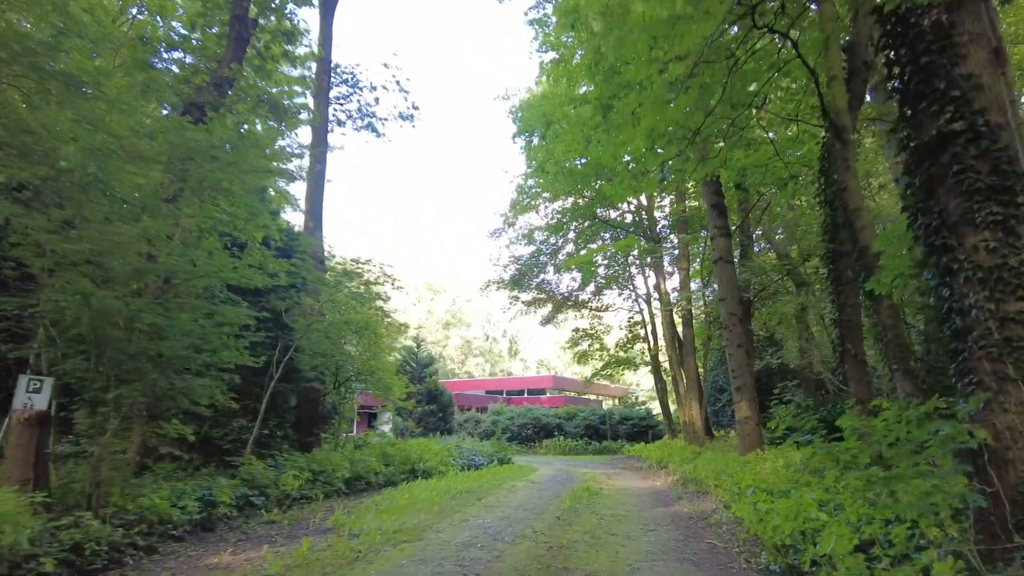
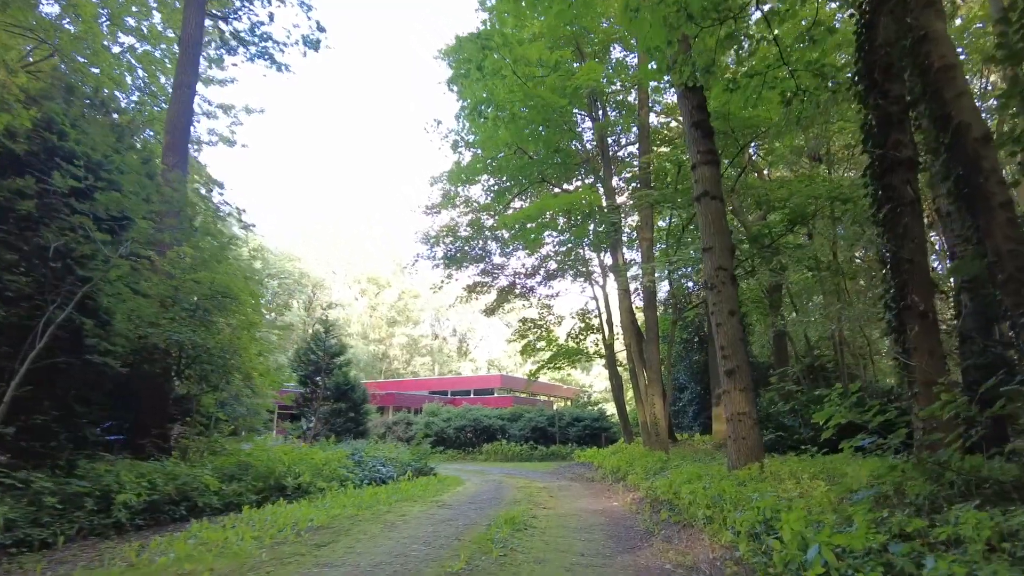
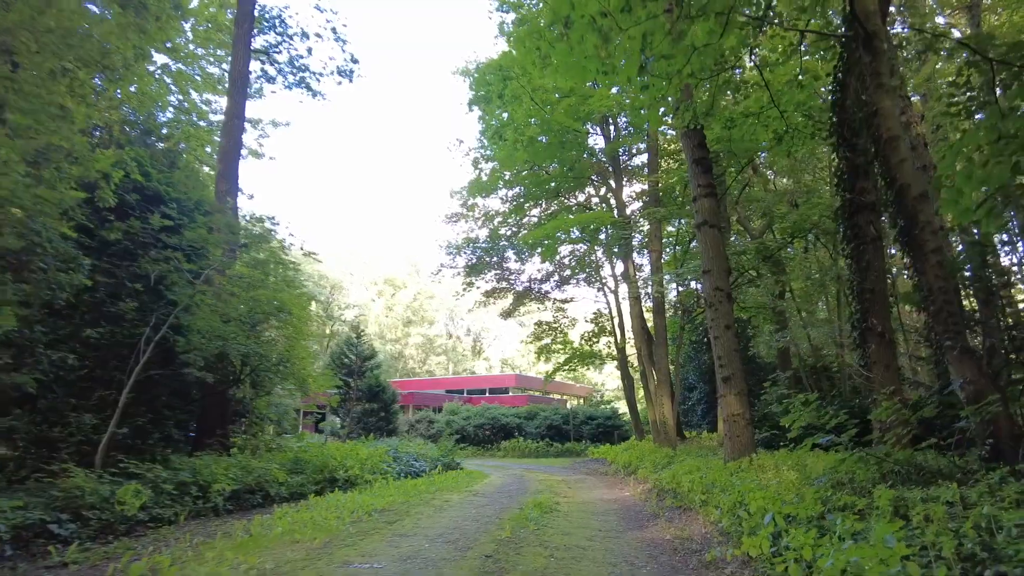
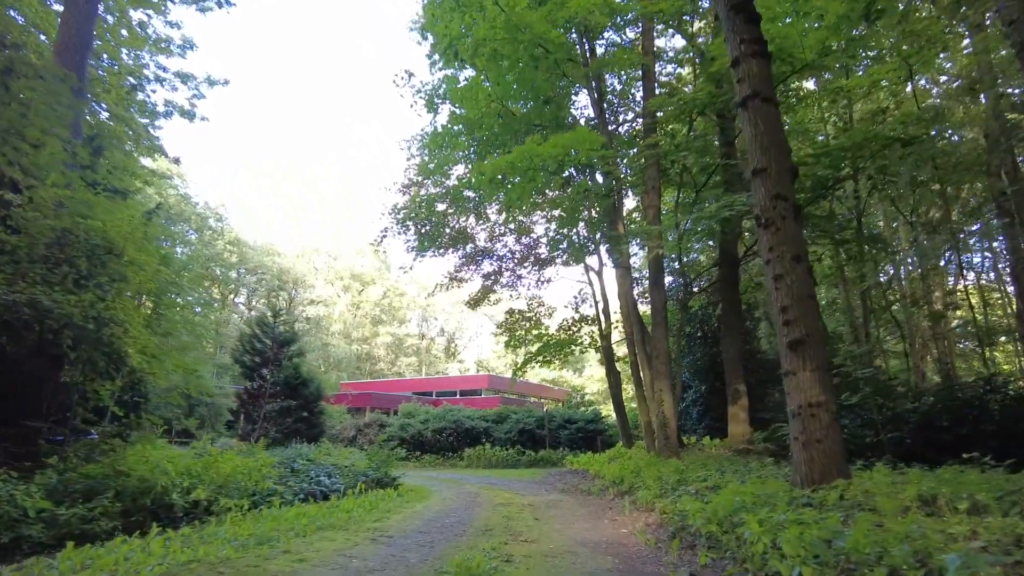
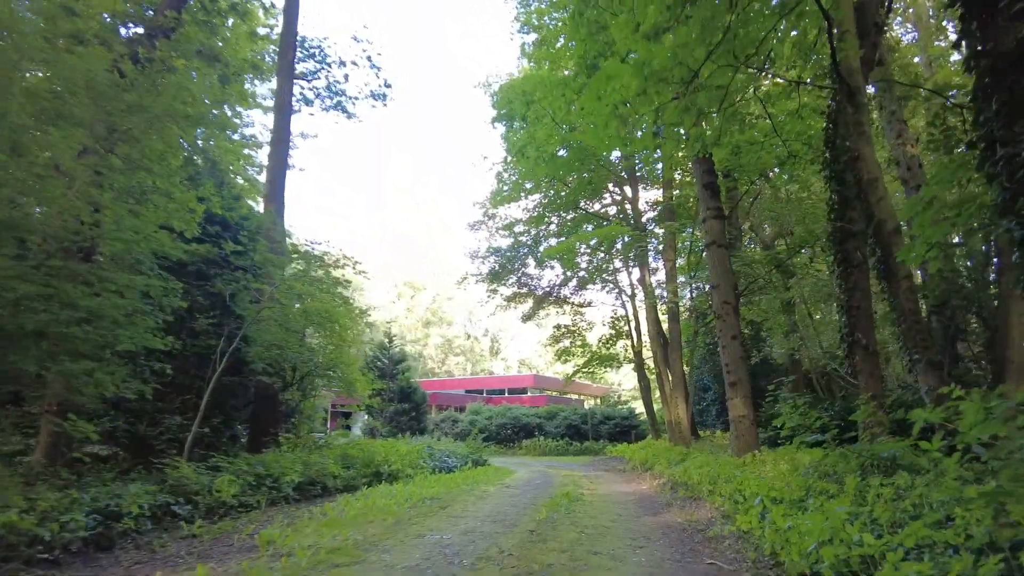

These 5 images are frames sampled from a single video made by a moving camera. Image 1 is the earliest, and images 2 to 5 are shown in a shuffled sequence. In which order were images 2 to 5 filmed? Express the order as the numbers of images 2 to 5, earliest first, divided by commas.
5, 3, 2, 4
